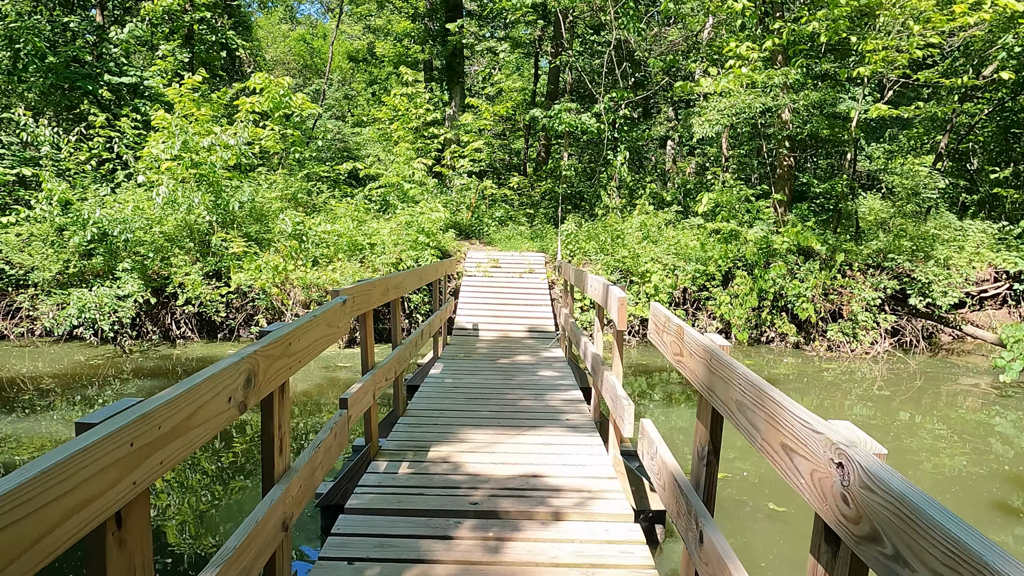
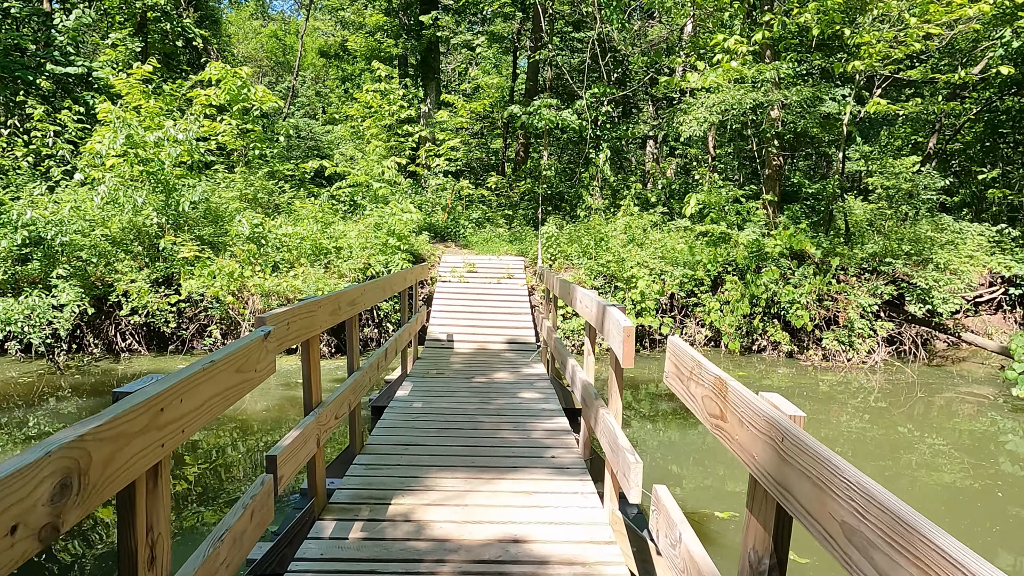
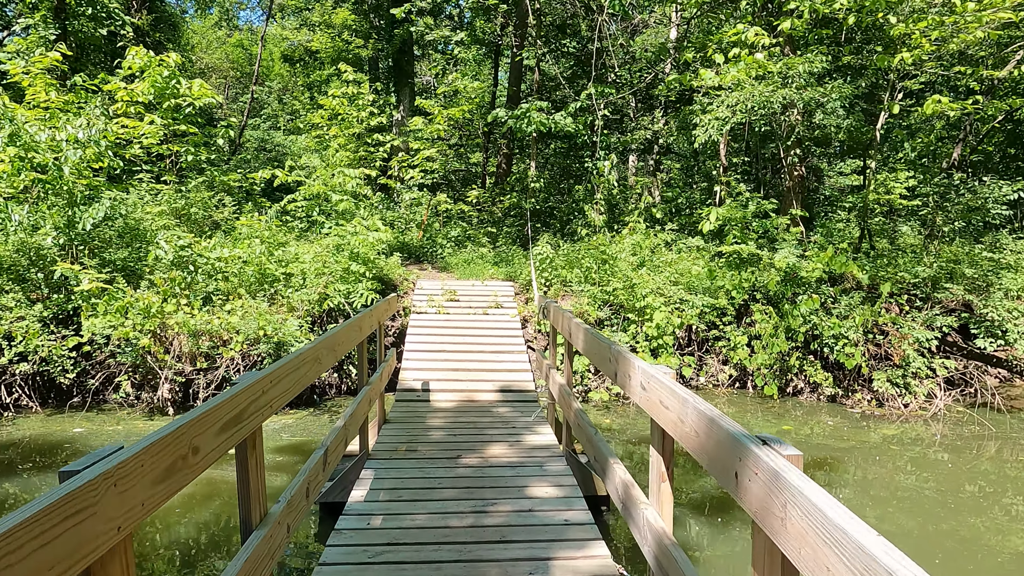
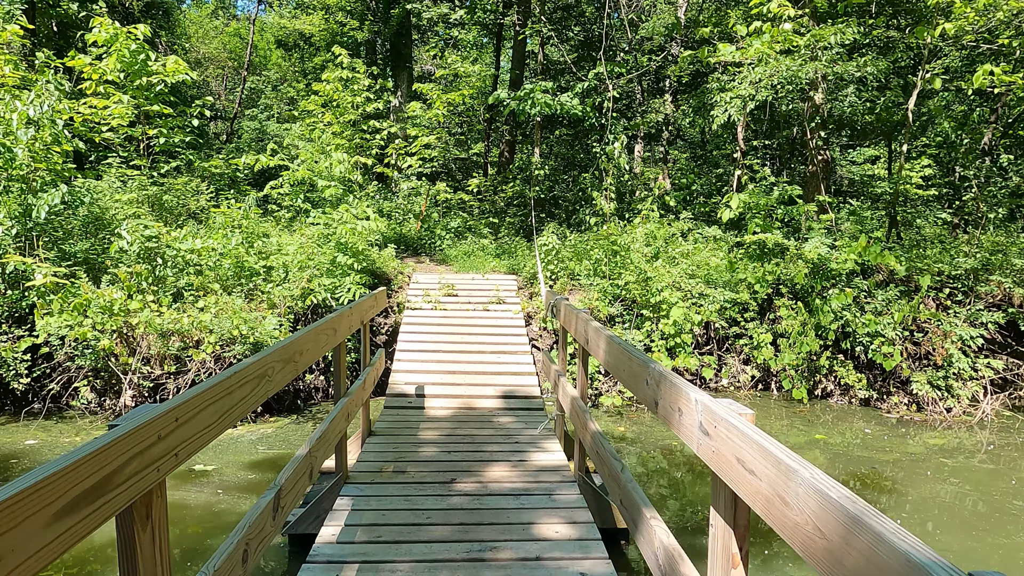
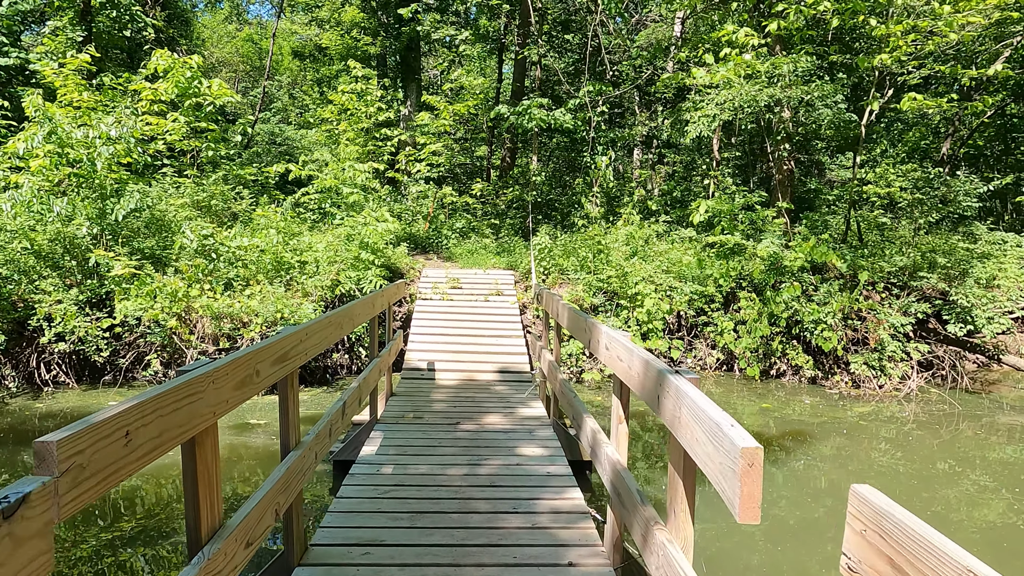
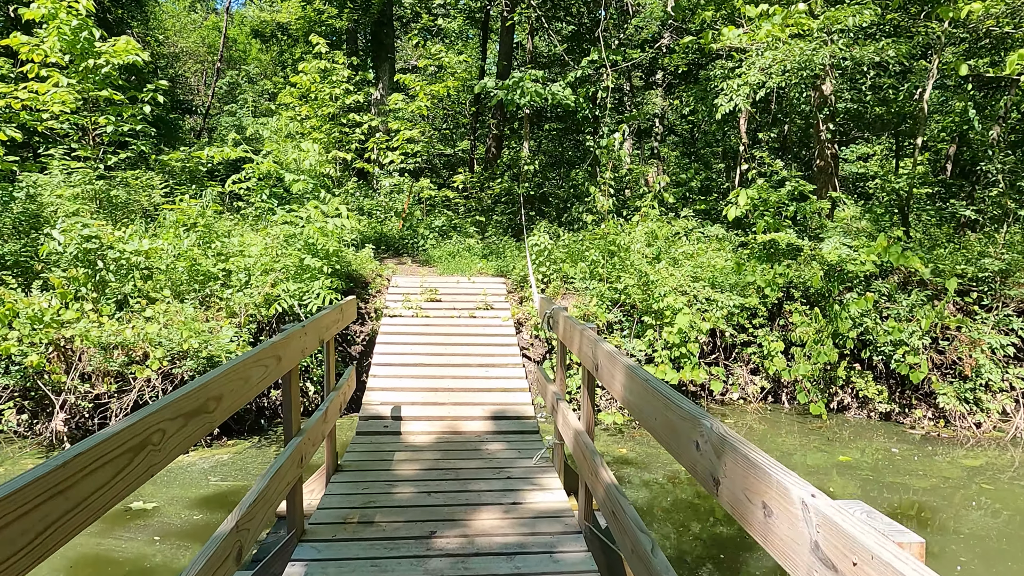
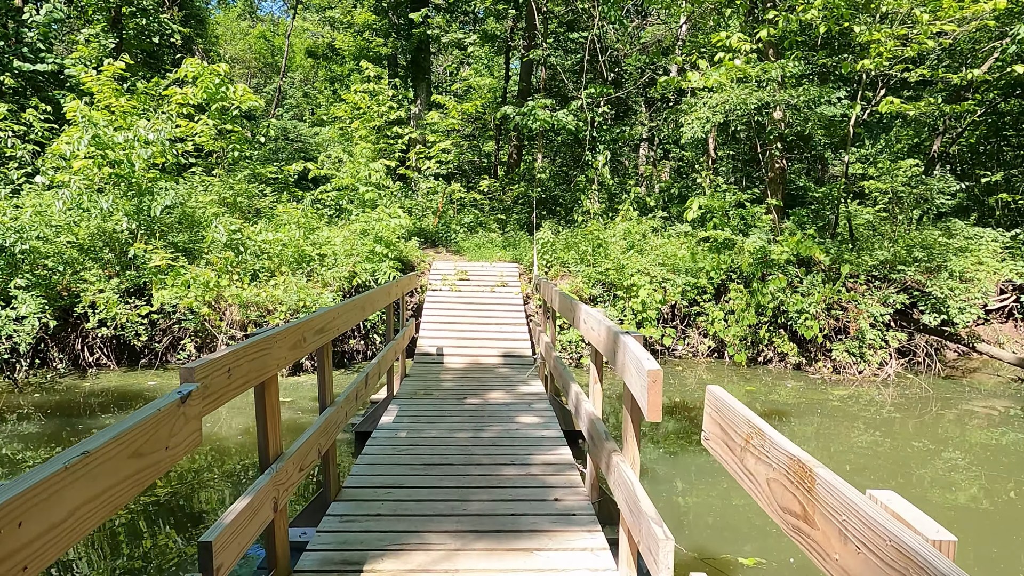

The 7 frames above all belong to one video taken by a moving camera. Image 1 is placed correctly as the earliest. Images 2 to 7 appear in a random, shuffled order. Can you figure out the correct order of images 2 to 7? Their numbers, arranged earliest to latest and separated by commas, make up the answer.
2, 7, 5, 3, 4, 6
